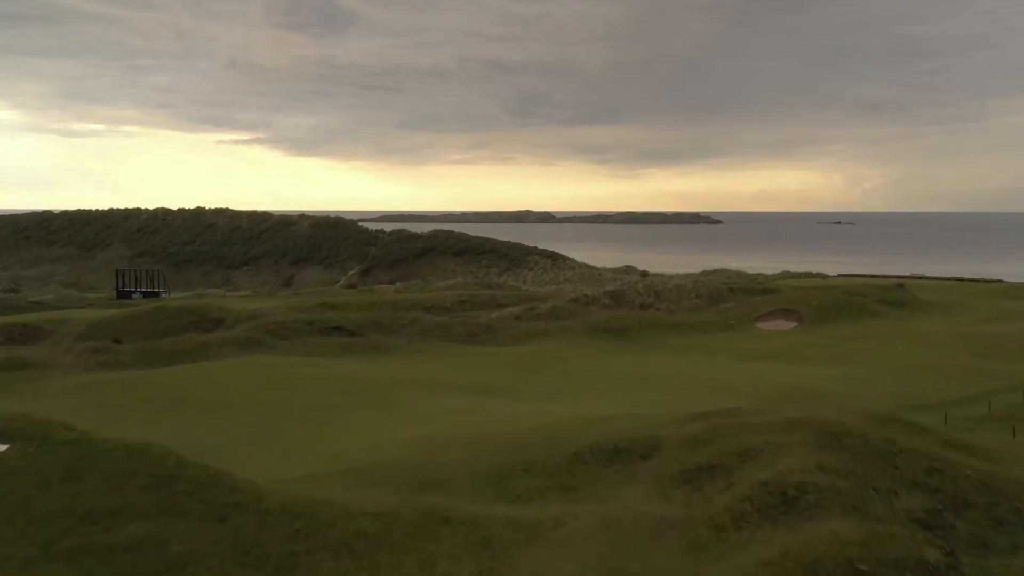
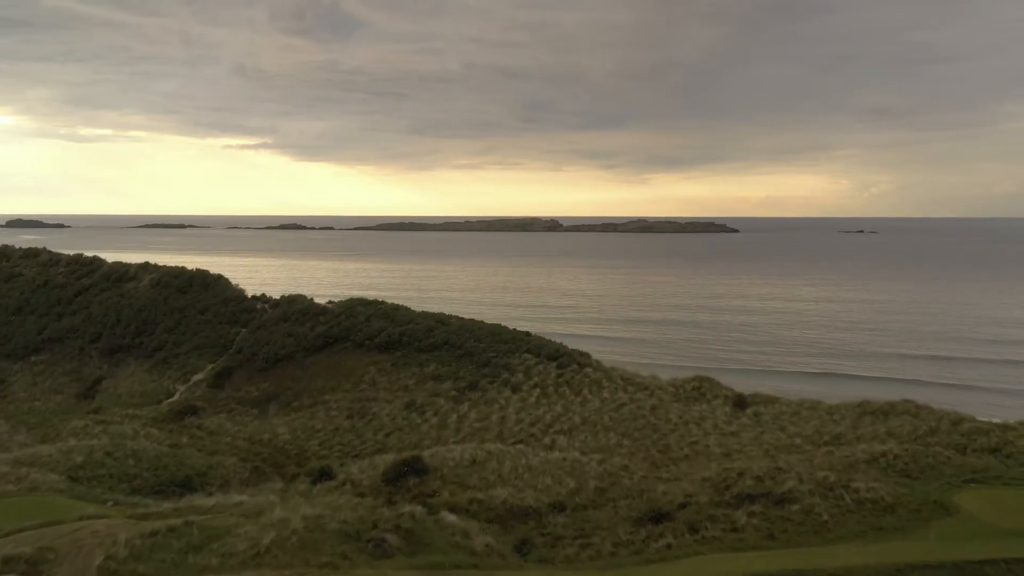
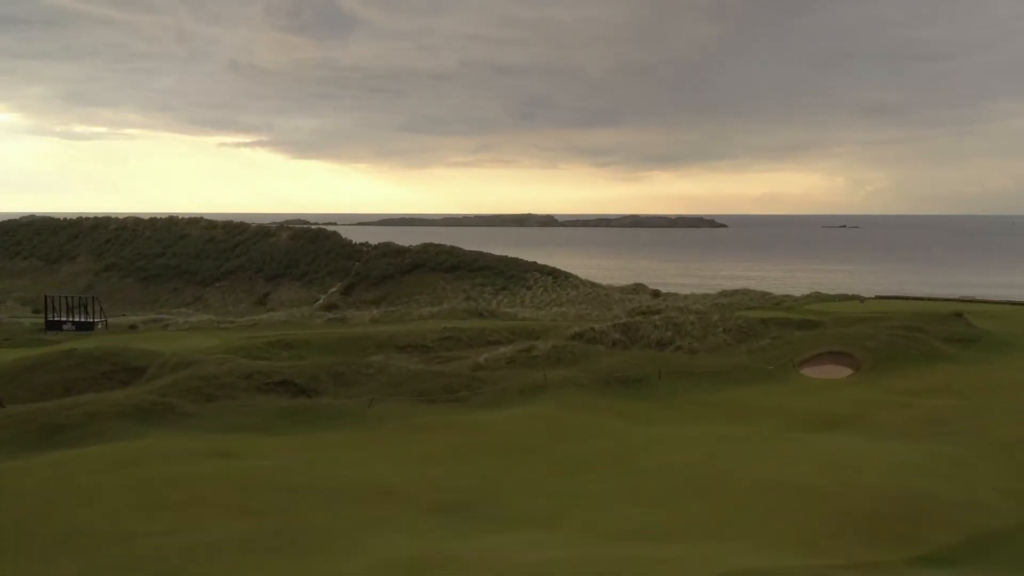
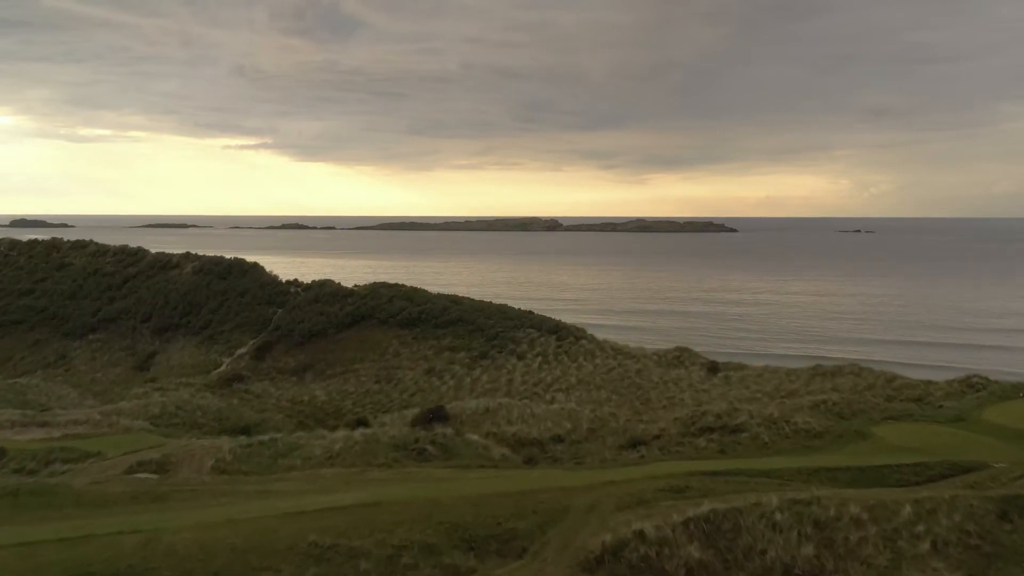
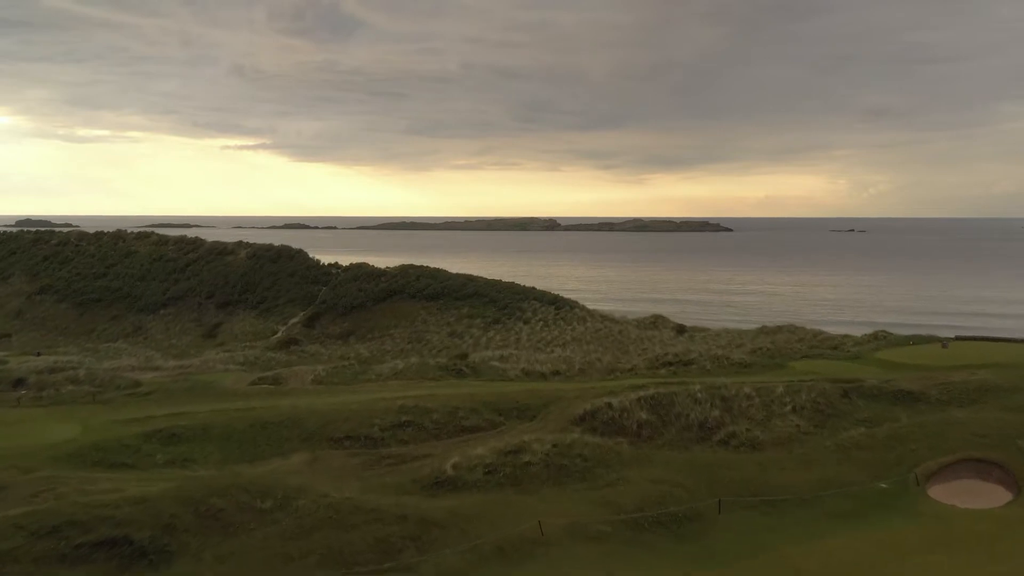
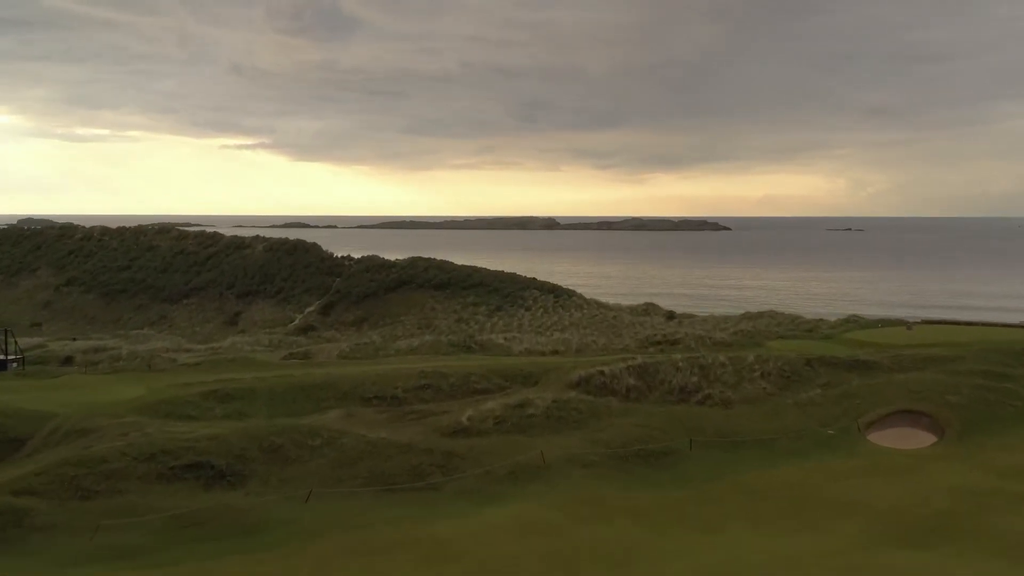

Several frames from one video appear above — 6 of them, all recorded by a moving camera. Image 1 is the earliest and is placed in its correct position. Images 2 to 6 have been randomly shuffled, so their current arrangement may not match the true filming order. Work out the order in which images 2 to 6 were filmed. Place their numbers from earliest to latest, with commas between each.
3, 6, 5, 4, 2
